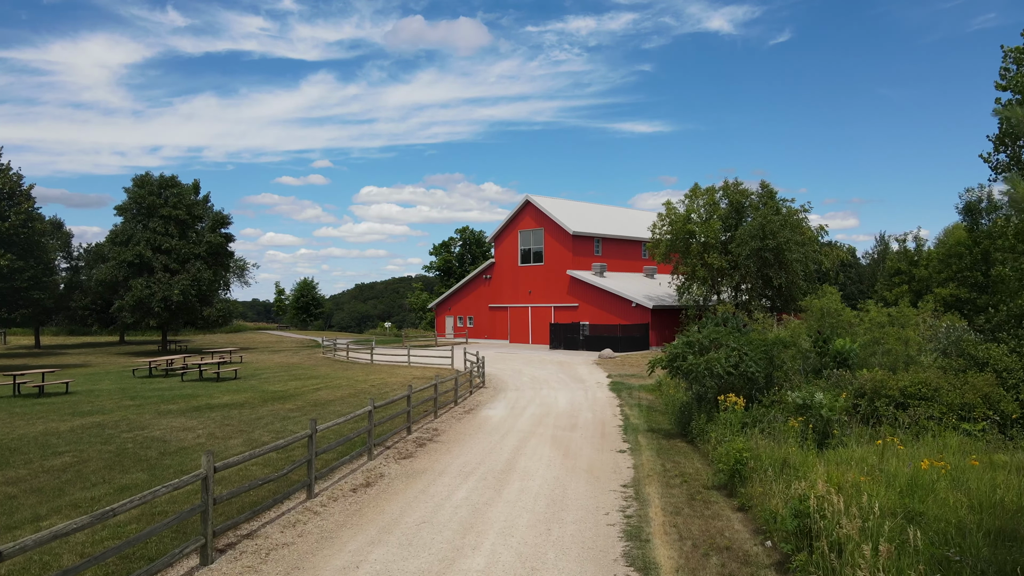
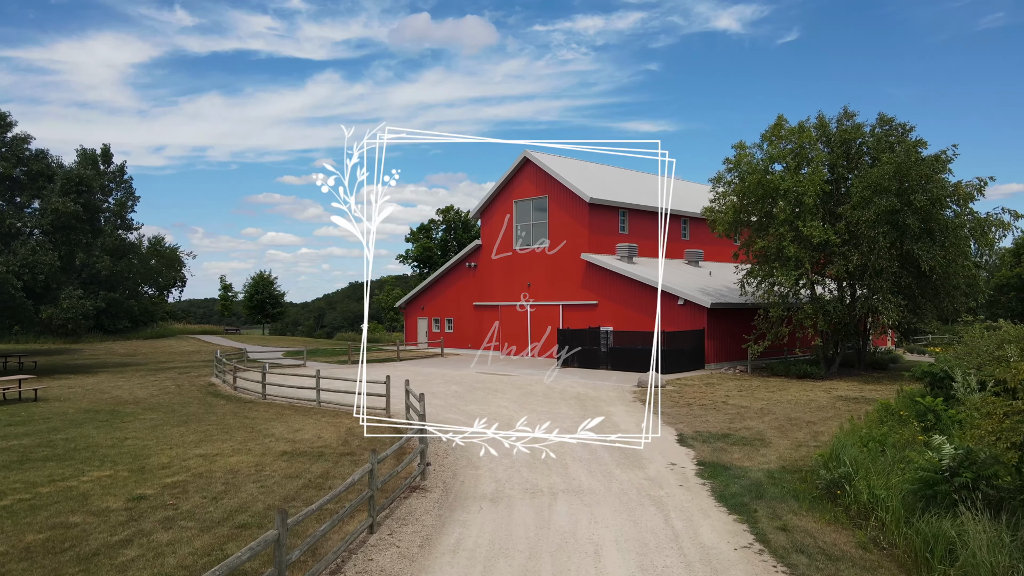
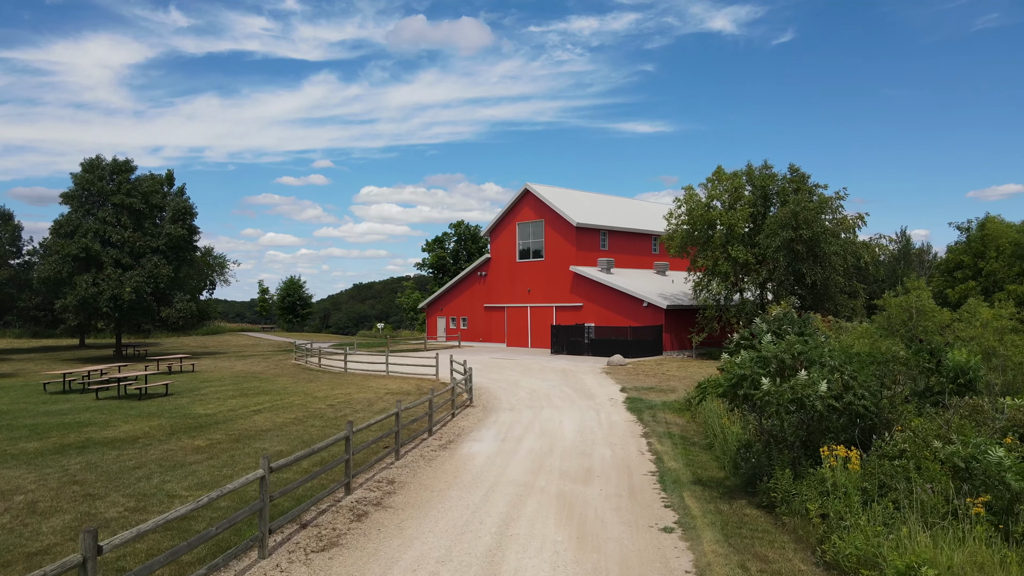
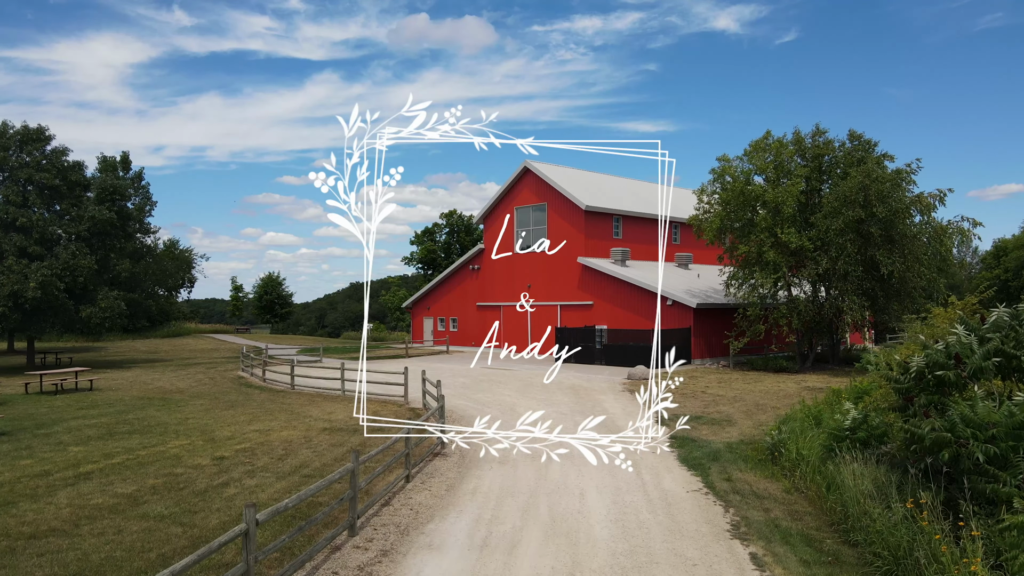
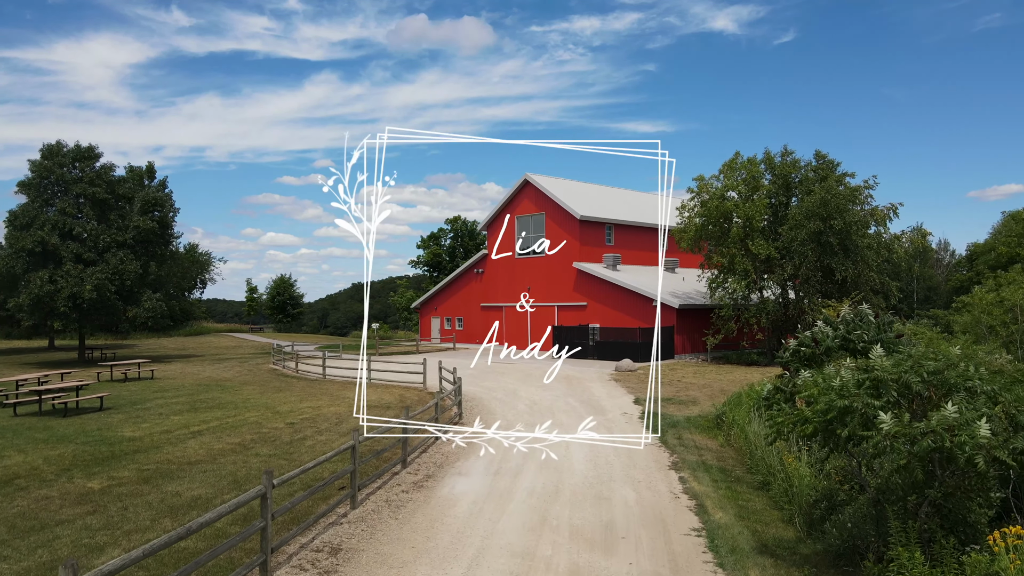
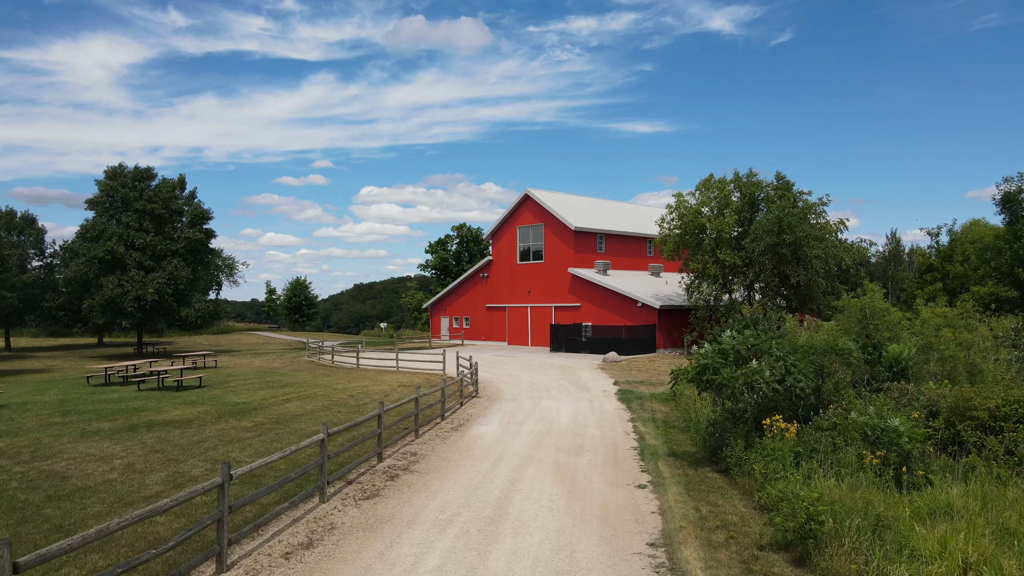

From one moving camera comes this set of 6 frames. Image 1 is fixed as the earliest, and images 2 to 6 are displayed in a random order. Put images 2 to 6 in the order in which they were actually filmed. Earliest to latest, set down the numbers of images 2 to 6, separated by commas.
6, 3, 5, 4, 2
